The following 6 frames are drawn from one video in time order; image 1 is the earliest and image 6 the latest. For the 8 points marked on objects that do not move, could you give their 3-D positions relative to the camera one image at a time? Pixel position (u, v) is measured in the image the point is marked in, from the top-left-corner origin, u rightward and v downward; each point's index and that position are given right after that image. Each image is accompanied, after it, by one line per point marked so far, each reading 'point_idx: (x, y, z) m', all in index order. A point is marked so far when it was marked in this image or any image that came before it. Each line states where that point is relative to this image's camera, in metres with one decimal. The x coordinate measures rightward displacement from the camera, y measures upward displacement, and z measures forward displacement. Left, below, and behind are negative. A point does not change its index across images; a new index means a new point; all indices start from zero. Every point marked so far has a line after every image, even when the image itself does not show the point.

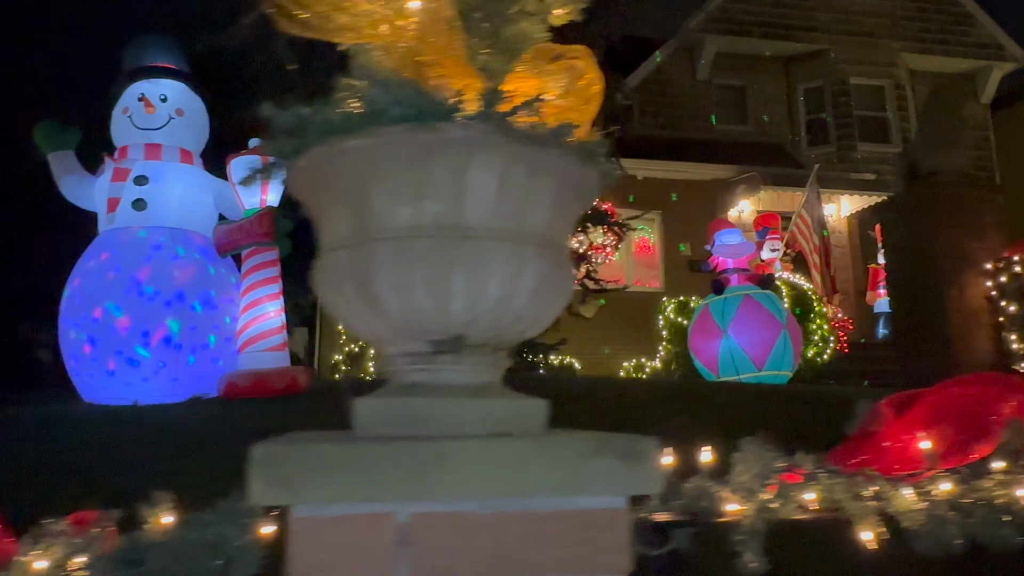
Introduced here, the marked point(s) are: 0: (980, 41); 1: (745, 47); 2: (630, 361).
0: (+10.5, +5.5, +17.3) m
1: (+4.9, +5.1, +16.4) m
2: (+1.8, -1.1, +12.1) m
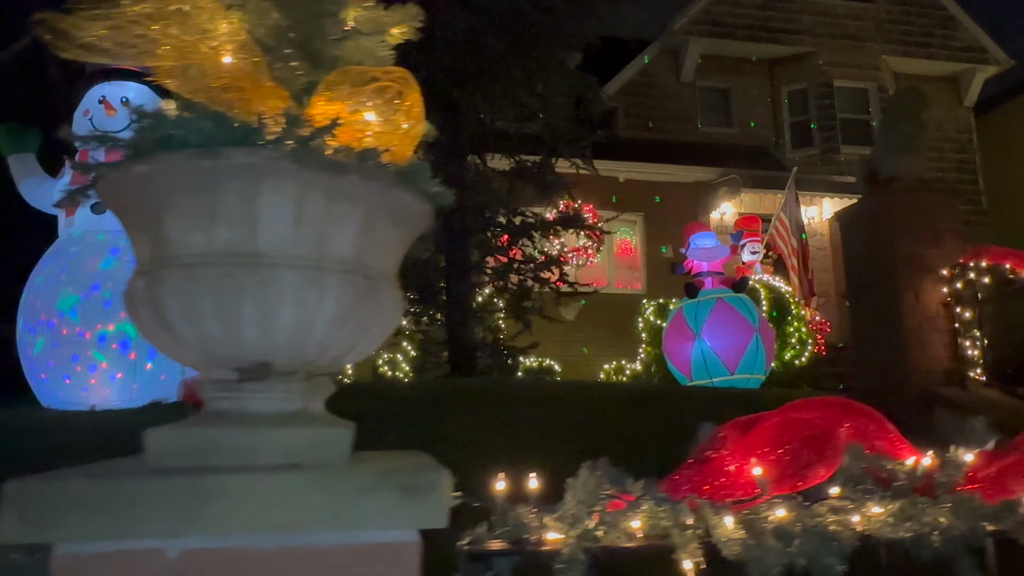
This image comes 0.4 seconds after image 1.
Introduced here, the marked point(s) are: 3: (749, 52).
0: (+10.1, +5.5, +17.4) m
1: (+4.6, +5.0, +16.4) m
2: (+1.5, -1.2, +12.1) m
3: (+5.1, +5.0, +16.6) m
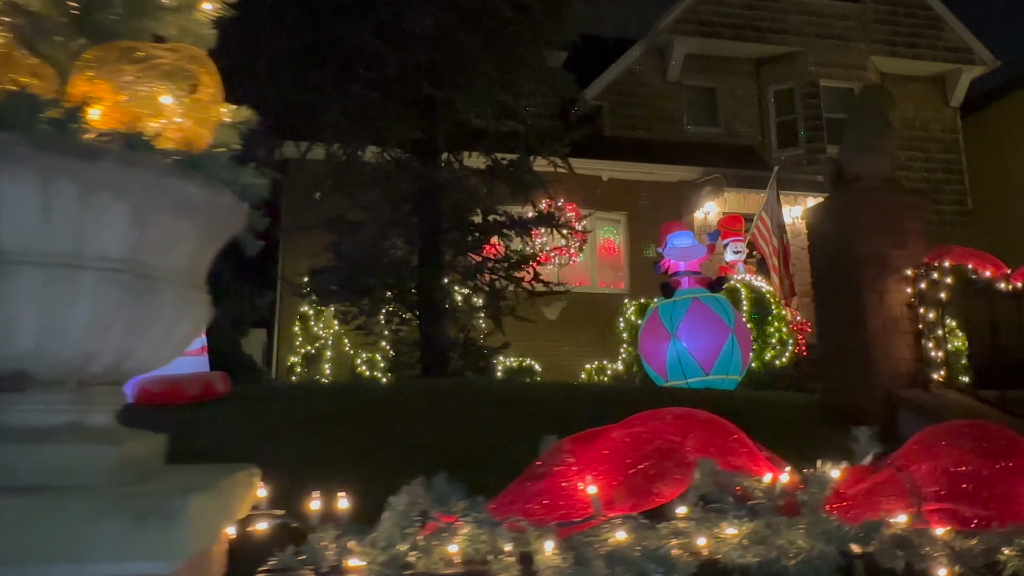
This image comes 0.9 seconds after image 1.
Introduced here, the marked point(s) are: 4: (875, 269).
0: (+9.8, +5.5, +17.4) m
1: (+4.3, +5.0, +16.3) m
2: (+1.2, -1.2, +12.0) m
3: (+4.8, +5.0, +16.6) m
4: (+2.0, +0.1, +4.2) m
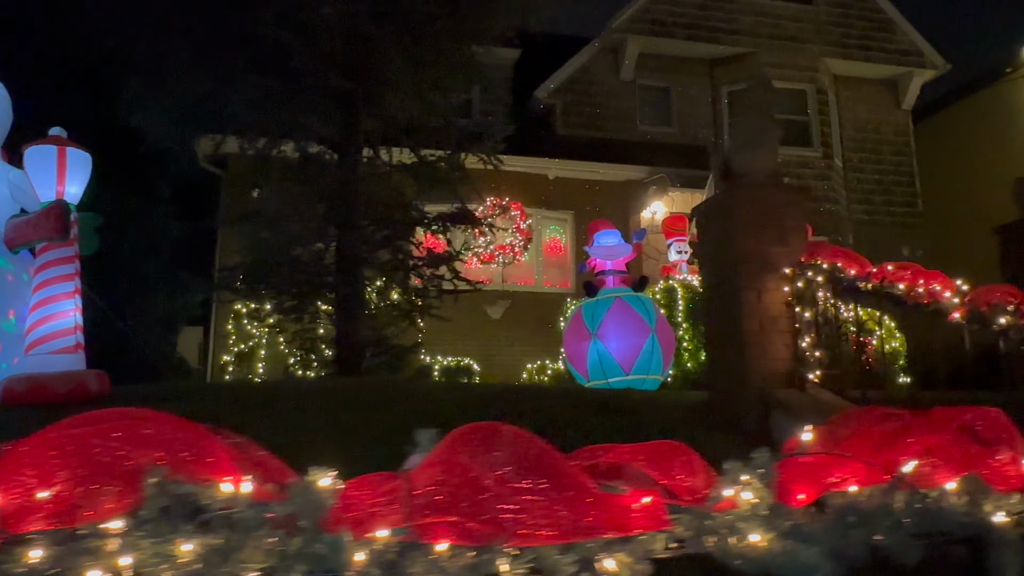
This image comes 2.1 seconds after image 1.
0: (+8.8, +5.4, +17.5) m
1: (+3.3, +5.0, +16.3) m
2: (+0.3, -1.2, +11.9) m
3: (+3.8, +5.0, +16.6) m
4: (+1.3, +0.1, +4.2) m
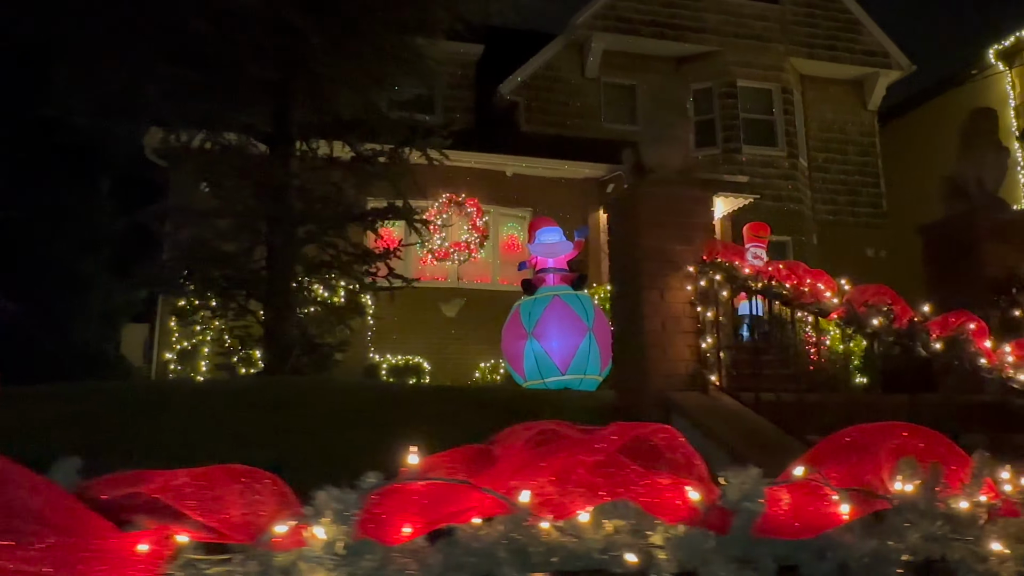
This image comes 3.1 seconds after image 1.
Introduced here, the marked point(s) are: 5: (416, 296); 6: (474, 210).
0: (+8.0, +5.4, +17.5) m
1: (+2.5, +5.1, +16.2) m
2: (-0.4, -1.1, +11.8) m
3: (+3.0, +5.1, +16.5) m
4: (+0.8, +0.1, +4.0) m
5: (-1.5, -0.1, +11.9) m
6: (-0.6, +1.2, +11.8) m
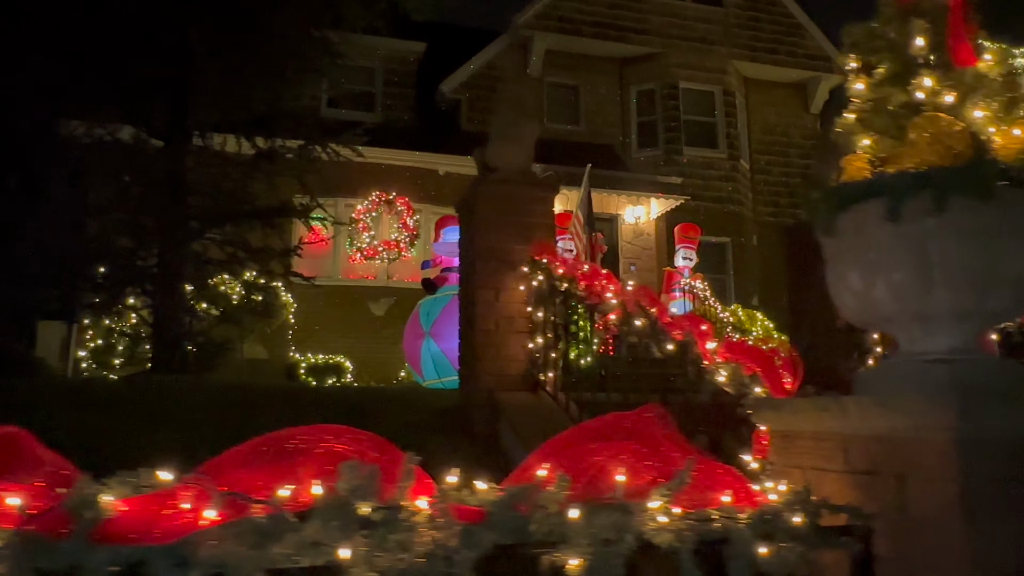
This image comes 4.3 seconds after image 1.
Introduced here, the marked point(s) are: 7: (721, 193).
0: (+6.8, +5.4, +17.7) m
1: (+1.3, +5.1, +16.3) m
2: (-1.5, -1.1, +11.7) m
3: (+1.8, +5.1, +16.5) m
4: (-0.1, +0.1, +4.0) m
5: (-2.6, -0.1, +11.8) m
6: (-1.7, +1.2, +11.7) m
7: (+4.4, +2.0, +16.5) m
